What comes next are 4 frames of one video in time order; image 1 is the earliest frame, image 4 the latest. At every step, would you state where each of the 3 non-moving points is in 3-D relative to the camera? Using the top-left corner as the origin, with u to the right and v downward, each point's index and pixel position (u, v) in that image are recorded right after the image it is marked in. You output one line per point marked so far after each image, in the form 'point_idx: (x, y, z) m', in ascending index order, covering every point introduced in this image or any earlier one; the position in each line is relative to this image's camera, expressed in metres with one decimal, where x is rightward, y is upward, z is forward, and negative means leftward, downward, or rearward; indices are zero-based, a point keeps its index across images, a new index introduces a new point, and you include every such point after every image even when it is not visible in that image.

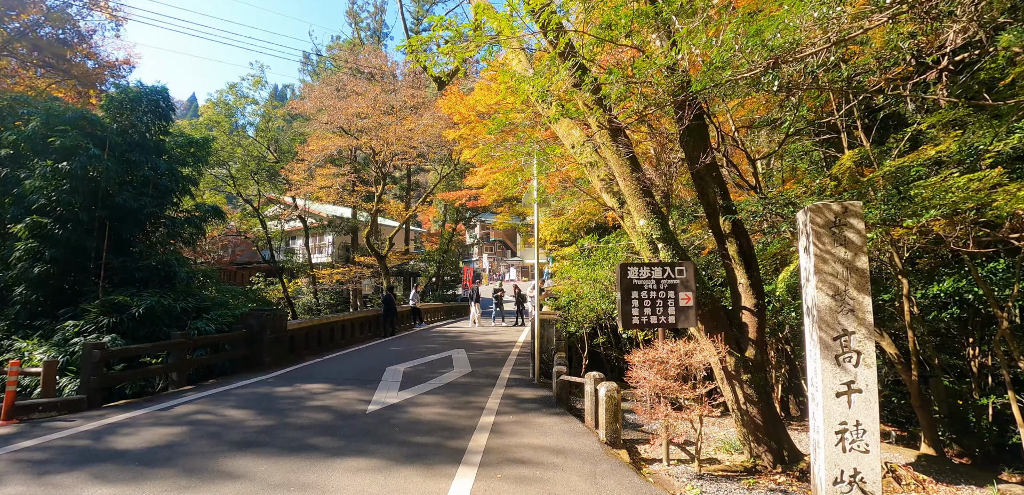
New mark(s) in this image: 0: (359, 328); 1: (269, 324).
0: (-4.0, -2.1, +13.8) m
1: (-4.3, -1.4, +9.4) m
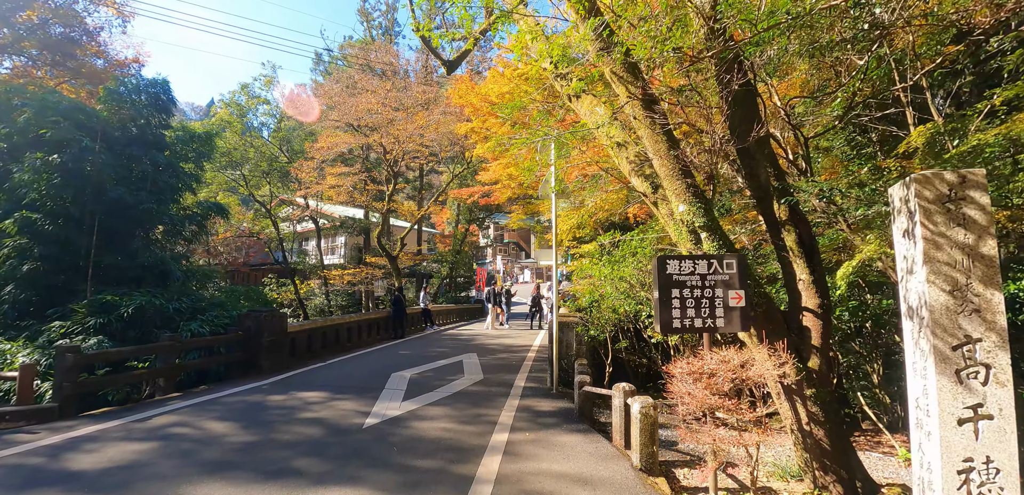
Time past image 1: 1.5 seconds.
0: (-3.6, -2.1, +13.1) m
1: (-4.0, -1.3, +8.8) m
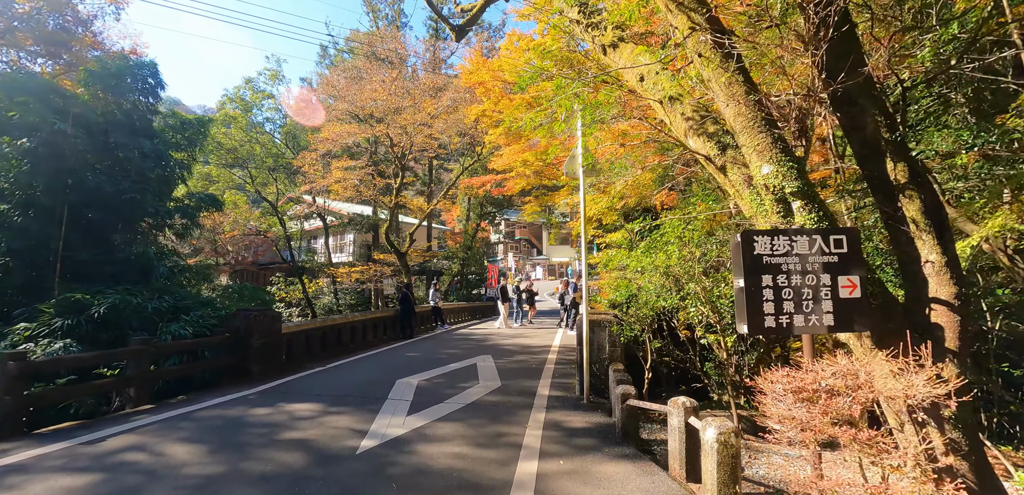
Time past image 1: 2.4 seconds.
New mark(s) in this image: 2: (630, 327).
0: (-3.2, -1.9, +12.2) m
1: (-3.7, -1.2, +7.8) m
2: (+1.6, -1.0, +7.0) m
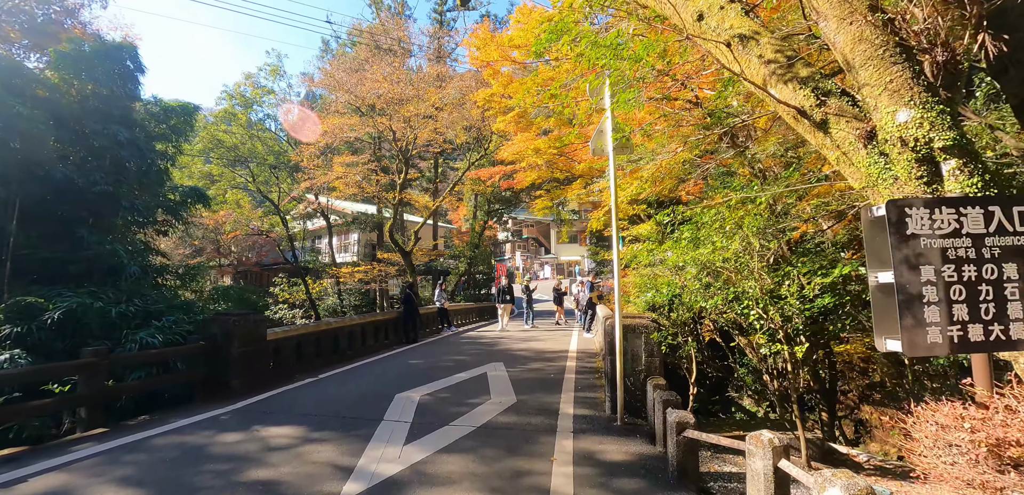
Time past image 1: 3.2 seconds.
0: (-2.9, -1.9, +11.2) m
1: (-3.5, -1.1, +6.9) m
2: (+1.7, -1.0, +6.0) m
